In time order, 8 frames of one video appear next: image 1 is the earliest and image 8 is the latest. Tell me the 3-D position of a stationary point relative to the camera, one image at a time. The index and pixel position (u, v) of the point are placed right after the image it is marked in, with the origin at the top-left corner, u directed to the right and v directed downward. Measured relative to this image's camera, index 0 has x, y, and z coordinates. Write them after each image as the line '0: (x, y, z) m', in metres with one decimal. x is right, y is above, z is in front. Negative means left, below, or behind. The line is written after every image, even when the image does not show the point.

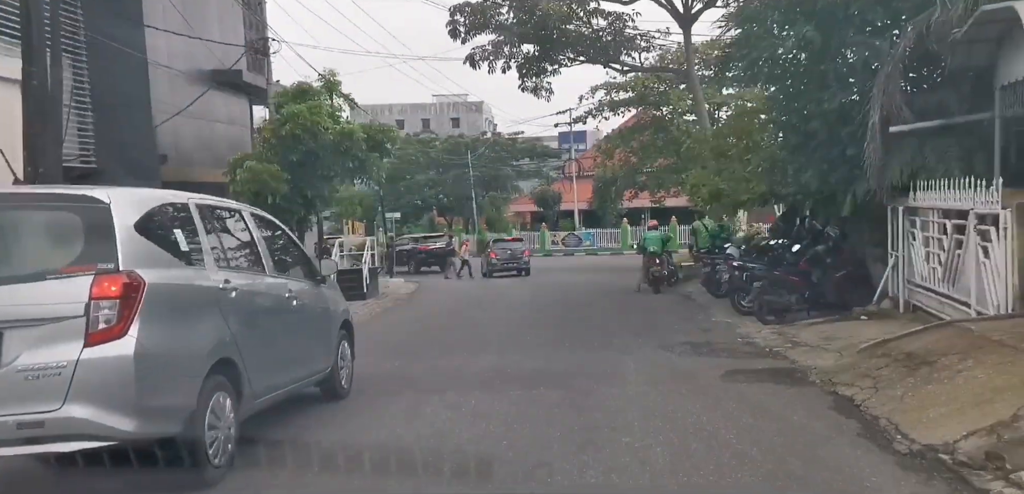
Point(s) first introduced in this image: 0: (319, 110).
0: (-3.5, +2.4, +15.9) m
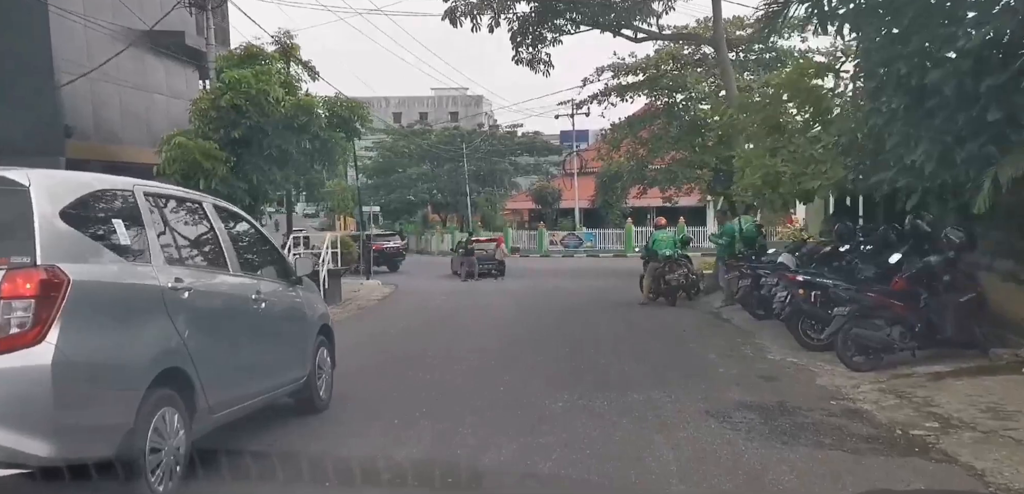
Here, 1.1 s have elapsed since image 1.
0: (-3.6, +2.5, +13.2) m
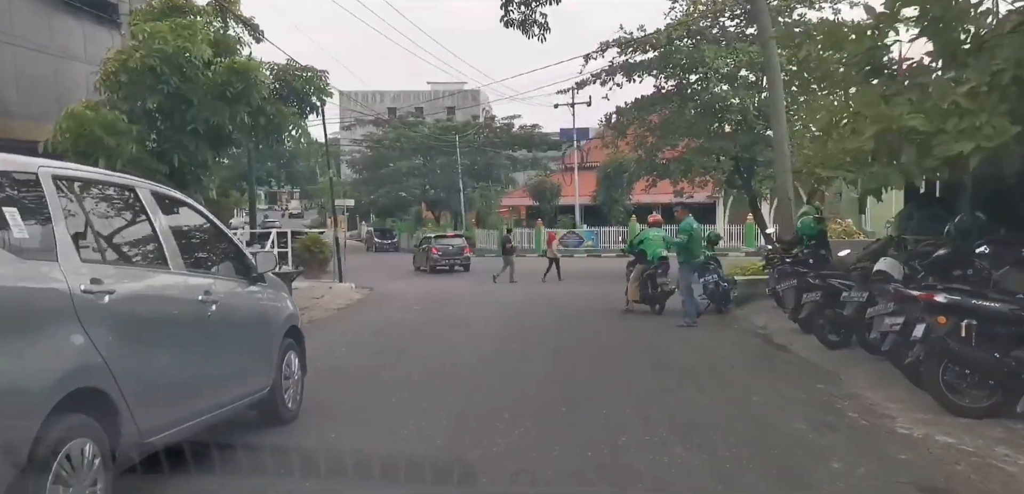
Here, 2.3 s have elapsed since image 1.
0: (-3.8, +2.5, +10.6) m
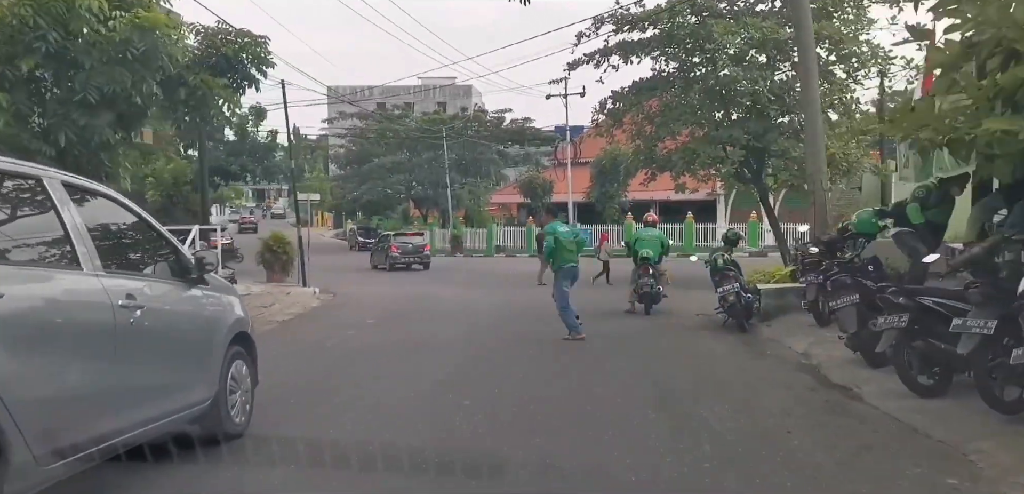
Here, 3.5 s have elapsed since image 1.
0: (-4.1, +2.5, +8.4) m
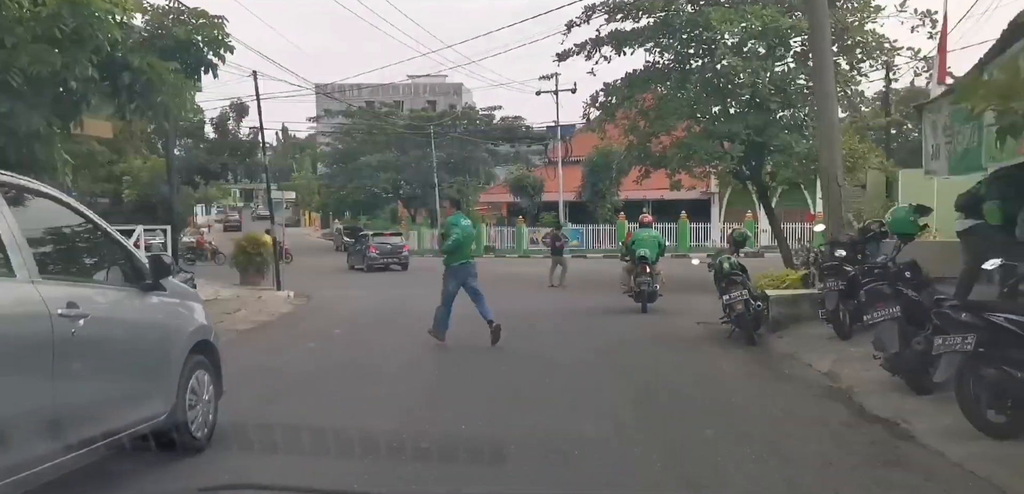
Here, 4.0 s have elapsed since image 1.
0: (-4.2, +2.5, +7.4) m
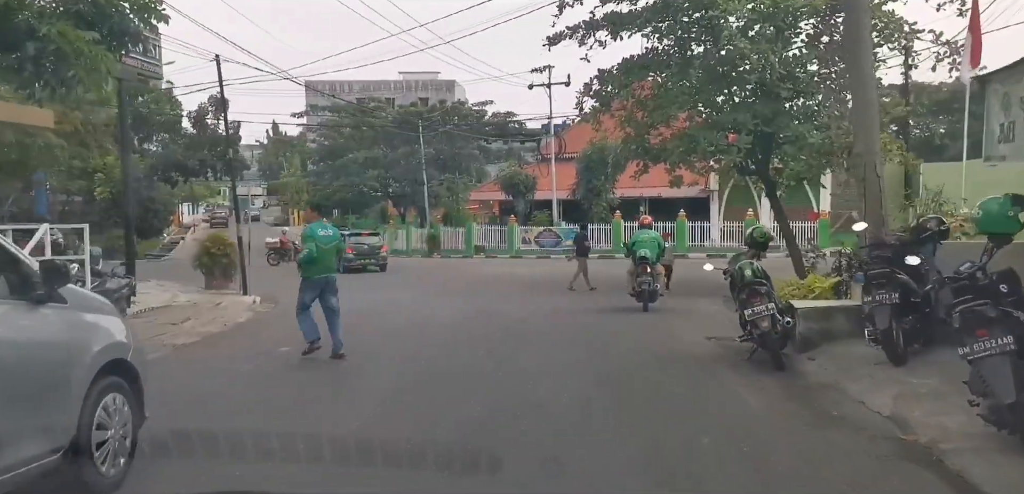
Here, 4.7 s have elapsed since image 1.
0: (-4.4, +2.5, +6.0) m
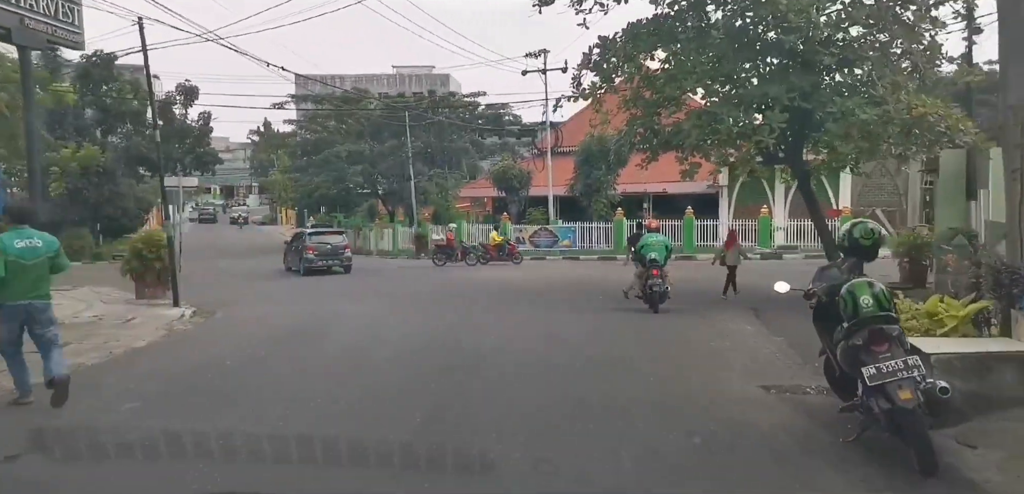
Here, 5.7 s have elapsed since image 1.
0: (-4.6, +2.4, +3.4) m
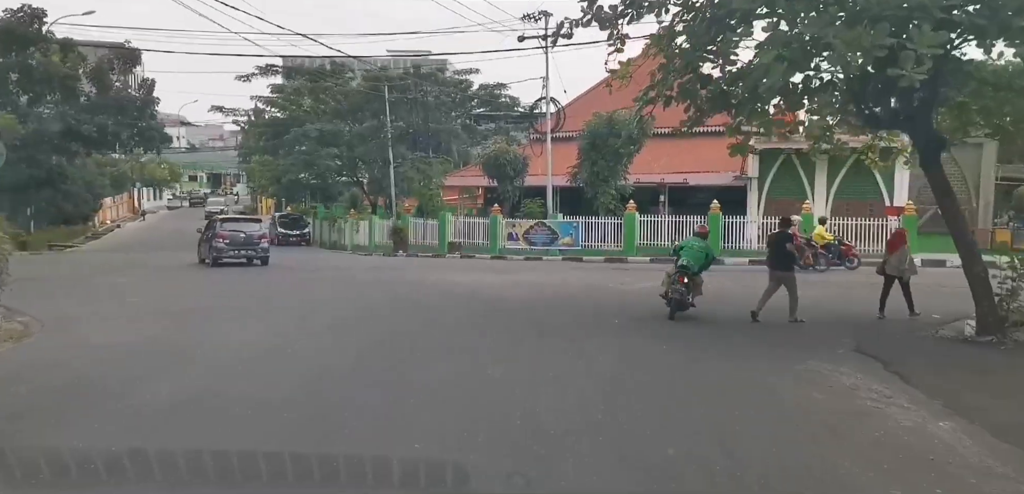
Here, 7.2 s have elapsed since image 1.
0: (-4.9, +2.5, -1.4) m
